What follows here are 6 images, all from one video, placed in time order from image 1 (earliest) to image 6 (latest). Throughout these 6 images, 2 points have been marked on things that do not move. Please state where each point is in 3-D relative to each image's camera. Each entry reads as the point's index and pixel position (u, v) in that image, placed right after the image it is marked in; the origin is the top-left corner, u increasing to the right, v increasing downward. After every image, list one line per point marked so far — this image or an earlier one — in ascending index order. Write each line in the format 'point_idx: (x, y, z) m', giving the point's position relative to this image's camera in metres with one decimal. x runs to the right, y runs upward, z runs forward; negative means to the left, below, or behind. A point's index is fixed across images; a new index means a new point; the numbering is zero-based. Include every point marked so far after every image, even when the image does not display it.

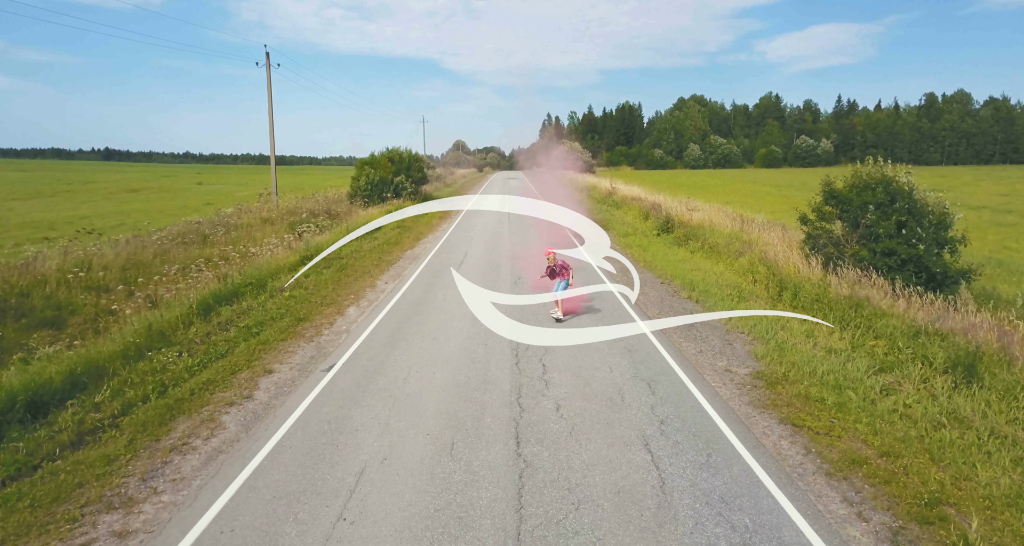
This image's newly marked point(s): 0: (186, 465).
0: (-3.5, -2.0, +5.5) m
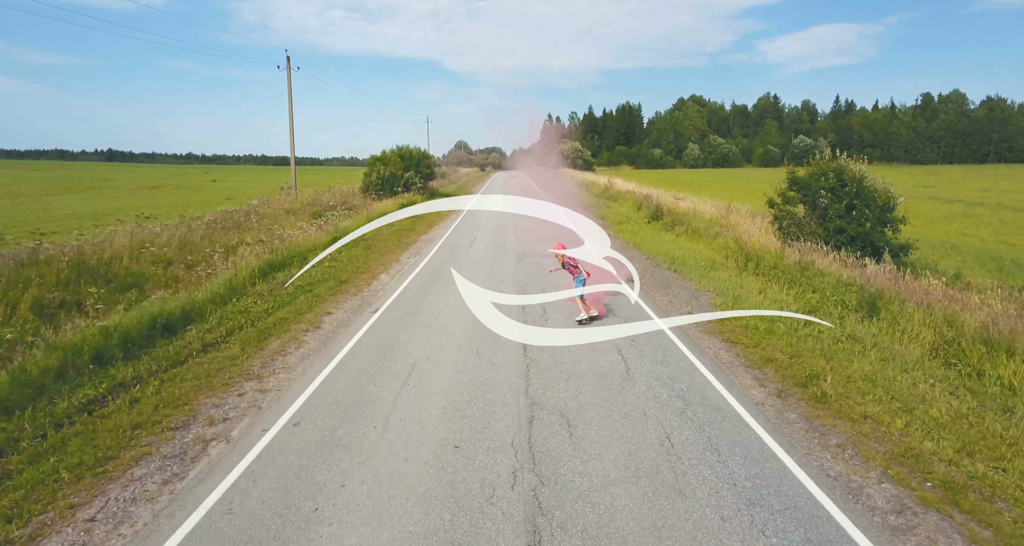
0: (-3.4, -1.3, +7.6) m
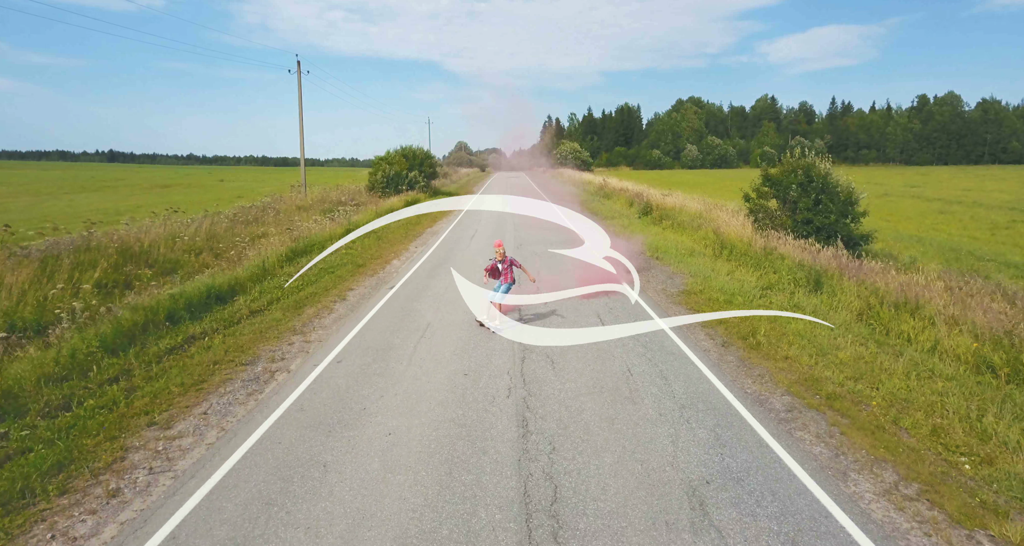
0: (-3.4, -0.9, +9.2) m
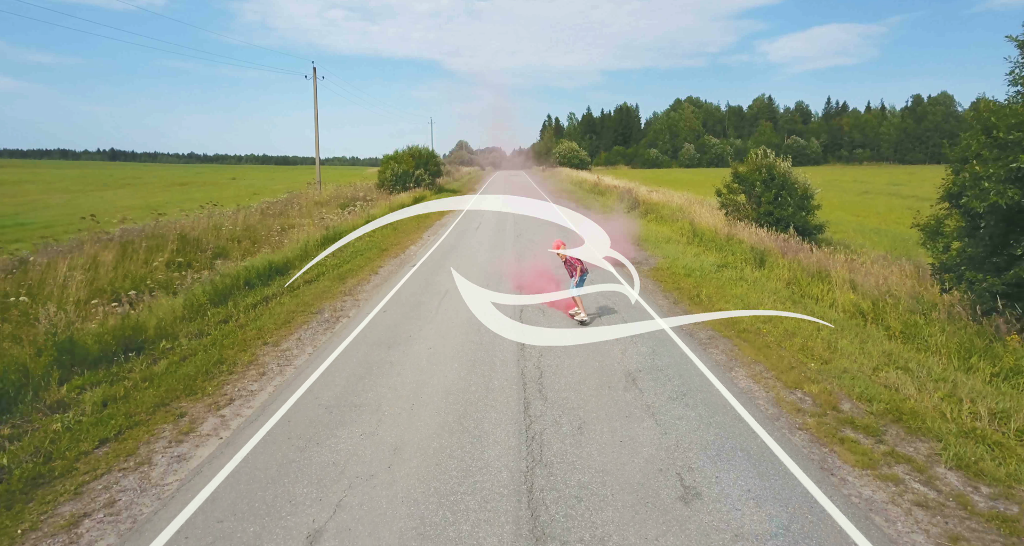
0: (-3.4, -0.3, +11.7) m
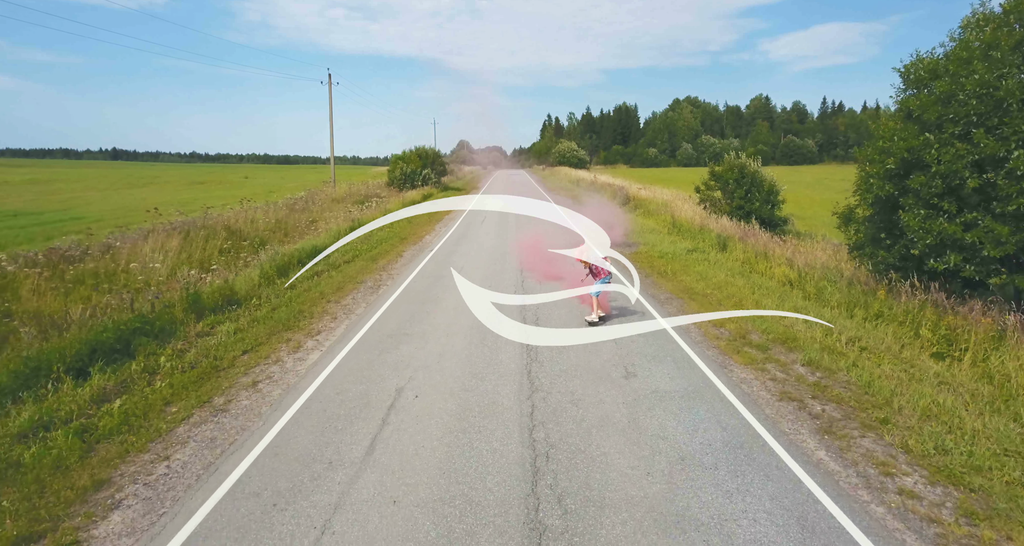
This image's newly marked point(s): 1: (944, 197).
0: (-3.3, +0.2, +14.2) m
1: (+7.6, +1.3, +8.8) m
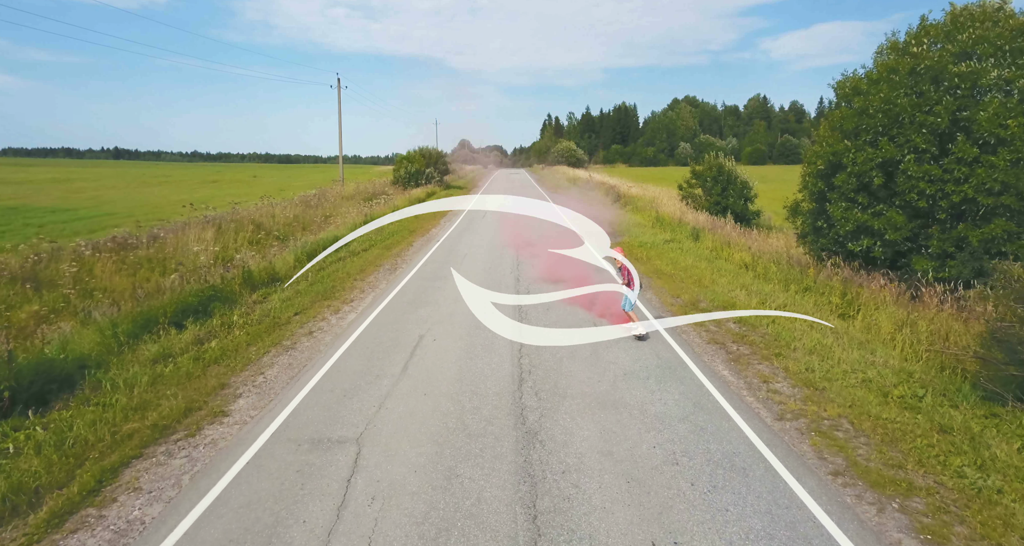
0: (-3.4, +0.6, +16.2) m
1: (+7.5, +1.7, +10.8) m
